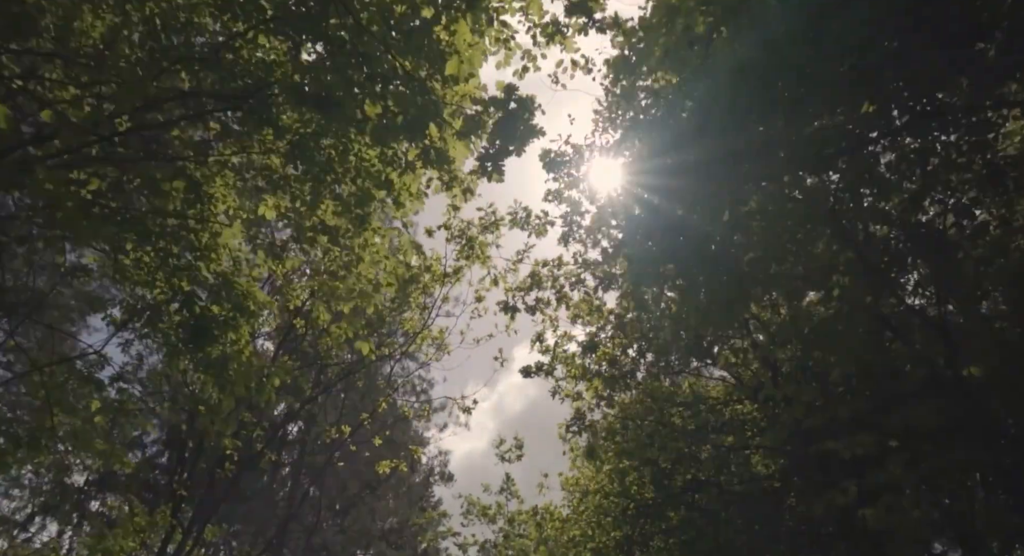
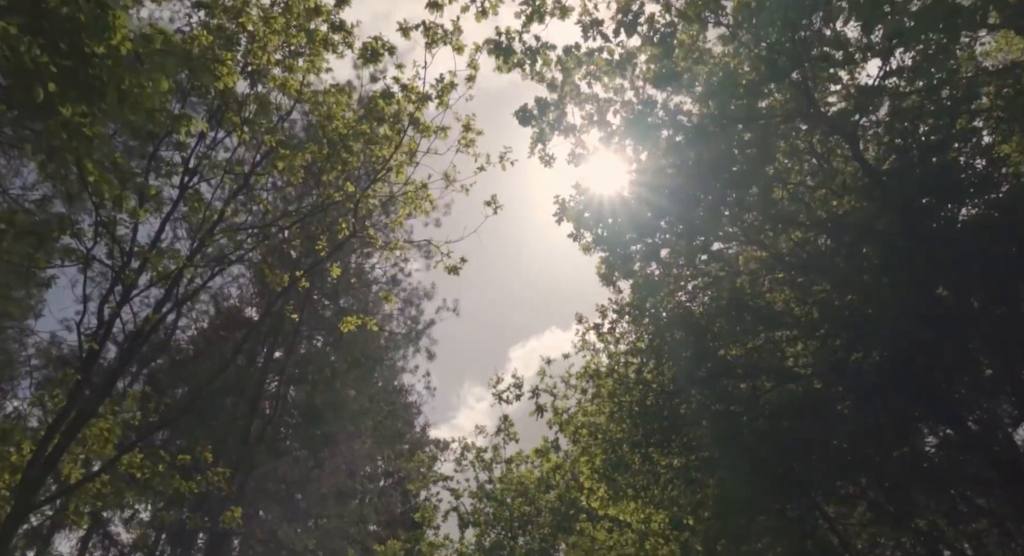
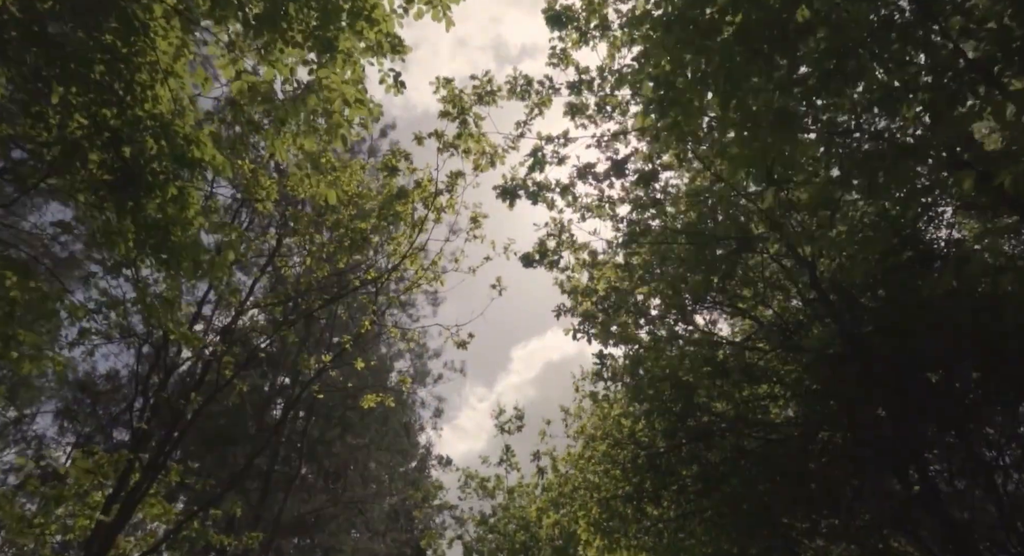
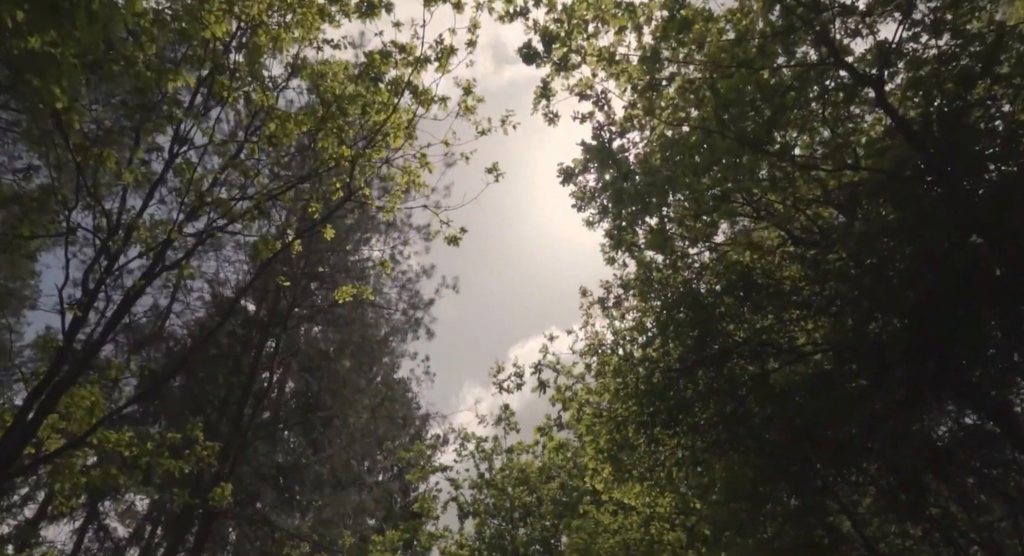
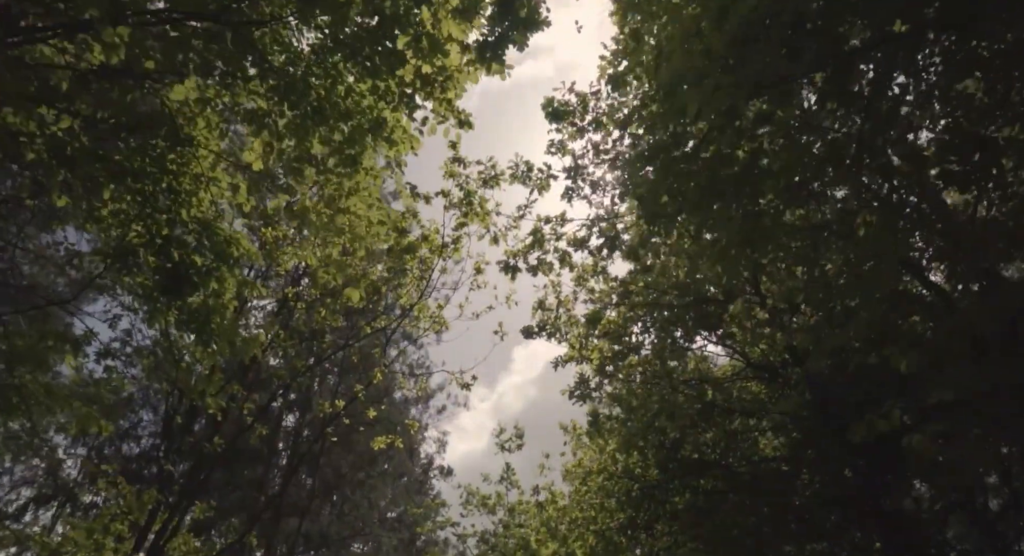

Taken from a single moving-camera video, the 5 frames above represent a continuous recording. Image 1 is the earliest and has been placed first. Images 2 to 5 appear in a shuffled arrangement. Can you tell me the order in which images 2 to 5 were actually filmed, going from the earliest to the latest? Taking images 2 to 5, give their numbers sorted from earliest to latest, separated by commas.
5, 3, 2, 4
